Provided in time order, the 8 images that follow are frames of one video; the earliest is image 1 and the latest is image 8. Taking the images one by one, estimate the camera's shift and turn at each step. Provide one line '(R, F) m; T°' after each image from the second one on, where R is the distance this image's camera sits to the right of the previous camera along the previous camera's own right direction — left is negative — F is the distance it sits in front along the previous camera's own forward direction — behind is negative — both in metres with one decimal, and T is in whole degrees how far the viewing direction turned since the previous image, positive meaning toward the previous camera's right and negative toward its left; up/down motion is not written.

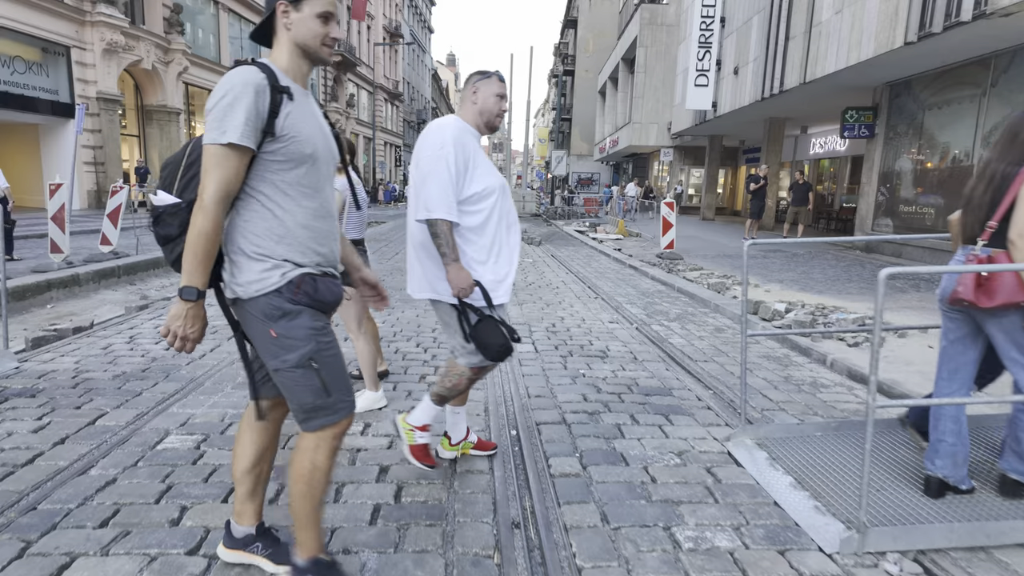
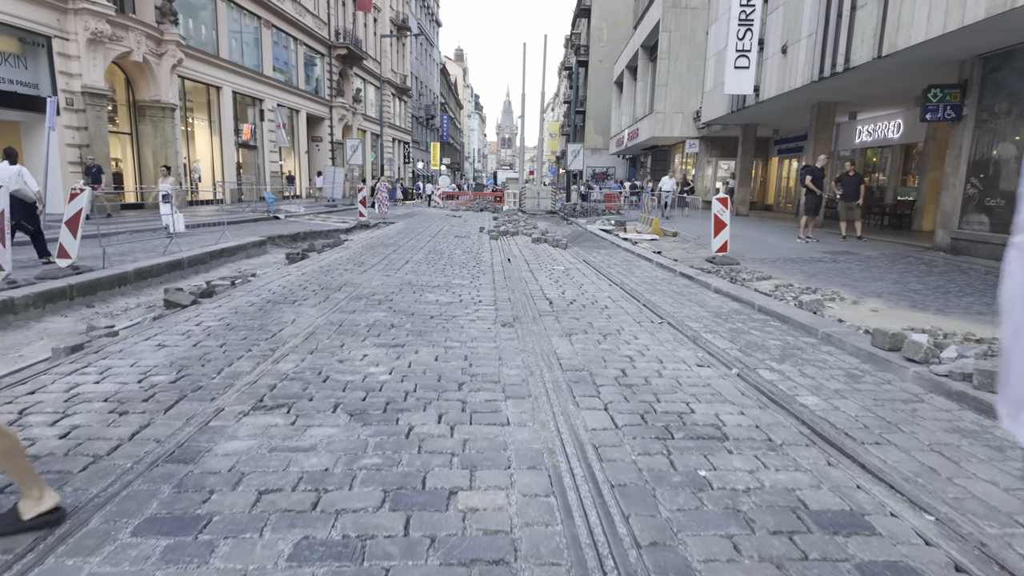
(-0.3, +1.7) m; -1°
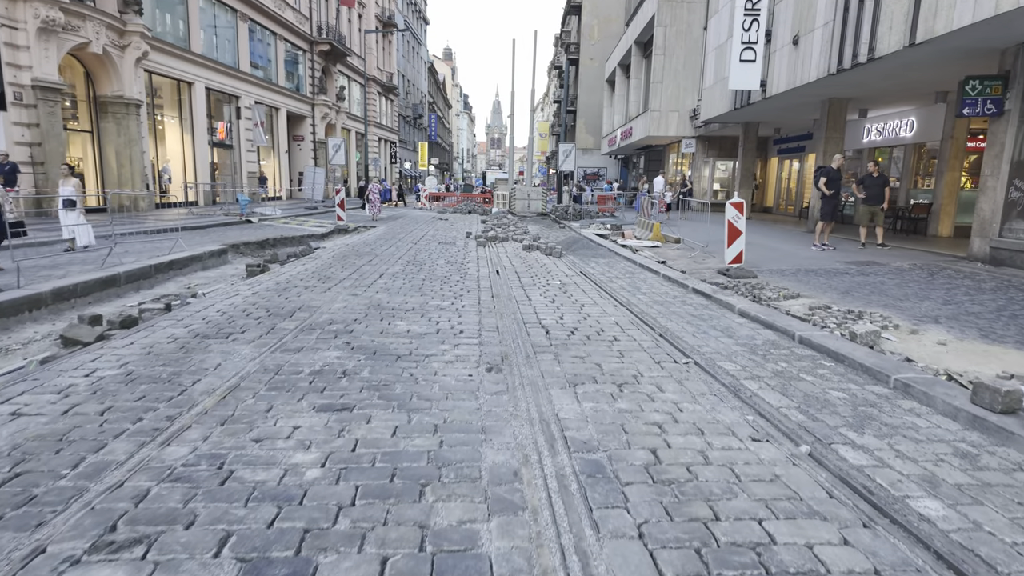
(0.0, +1.3) m; +1°
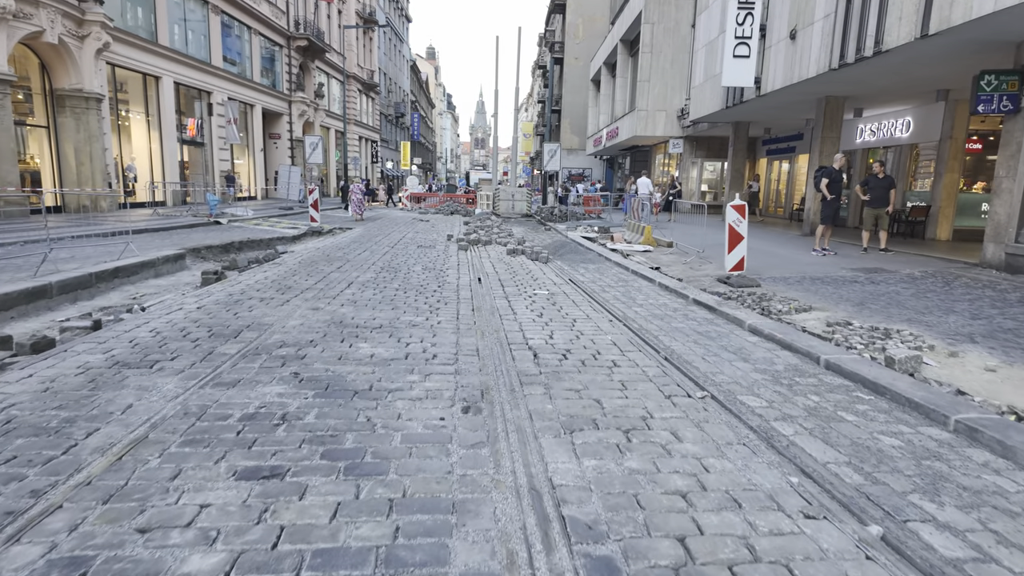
(0.0, +0.9) m; +2°
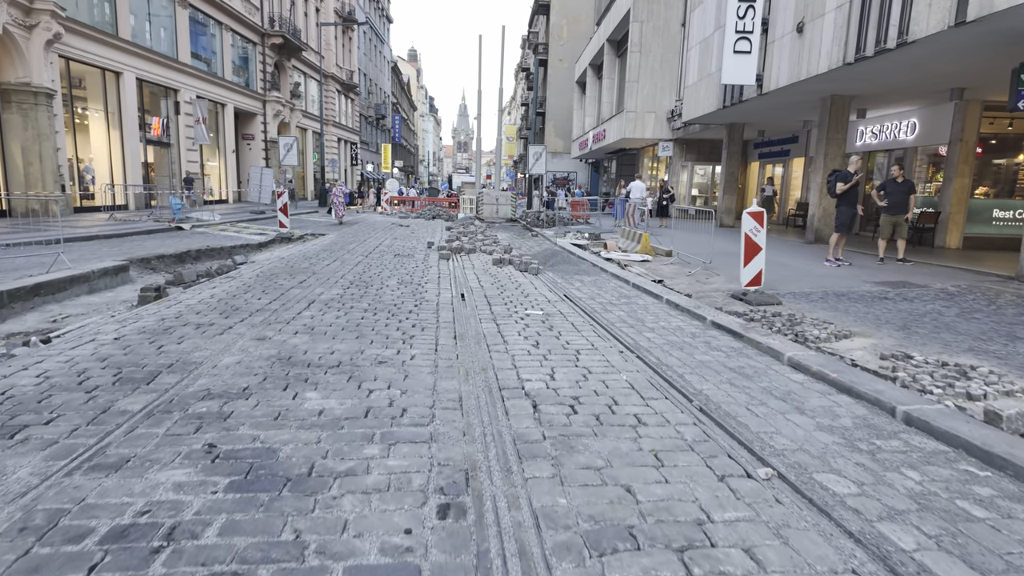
(-0.1, +1.2) m; +2°
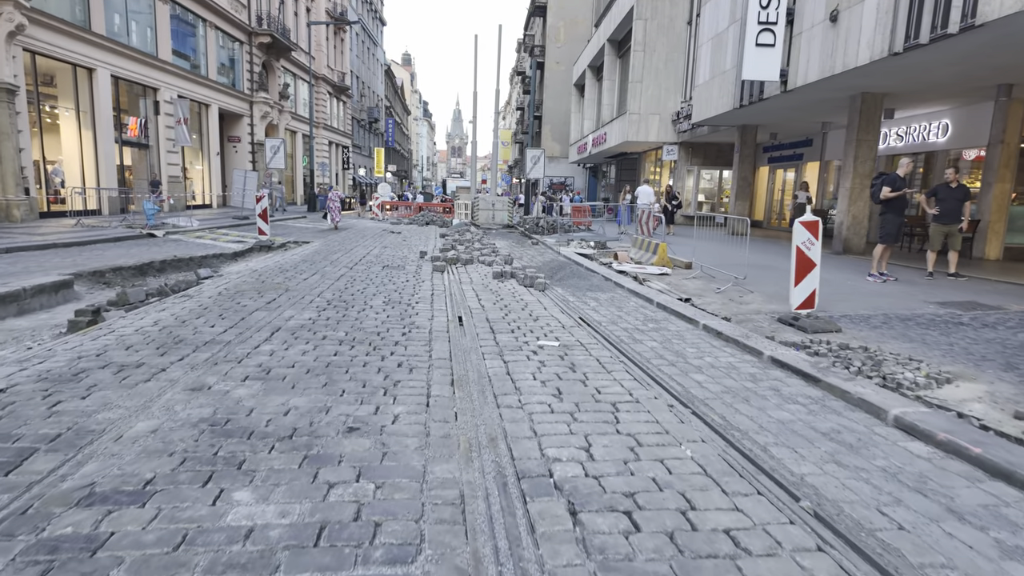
(-0.2, +1.3) m; +1°
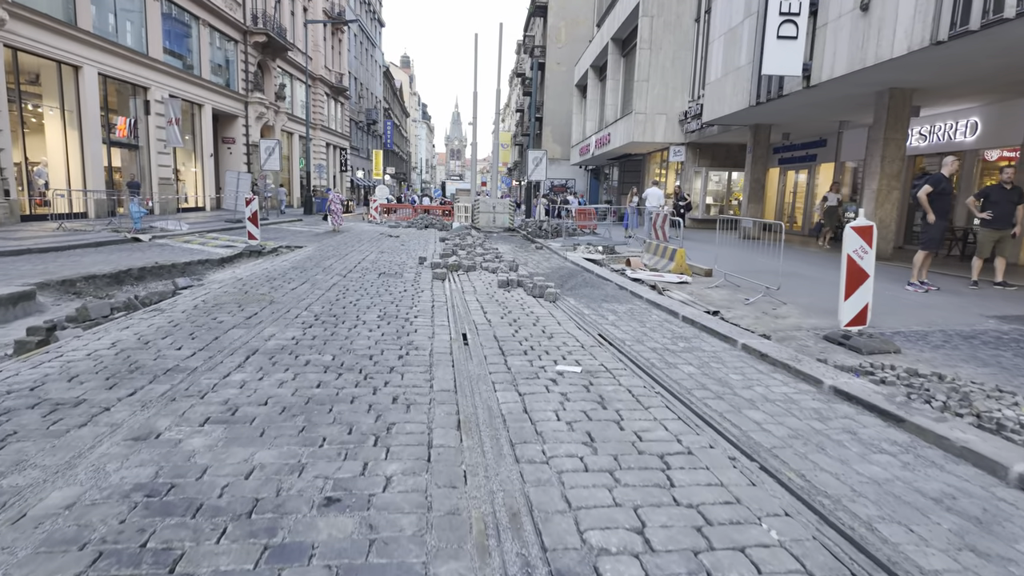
(-0.1, +0.8) m; 0°
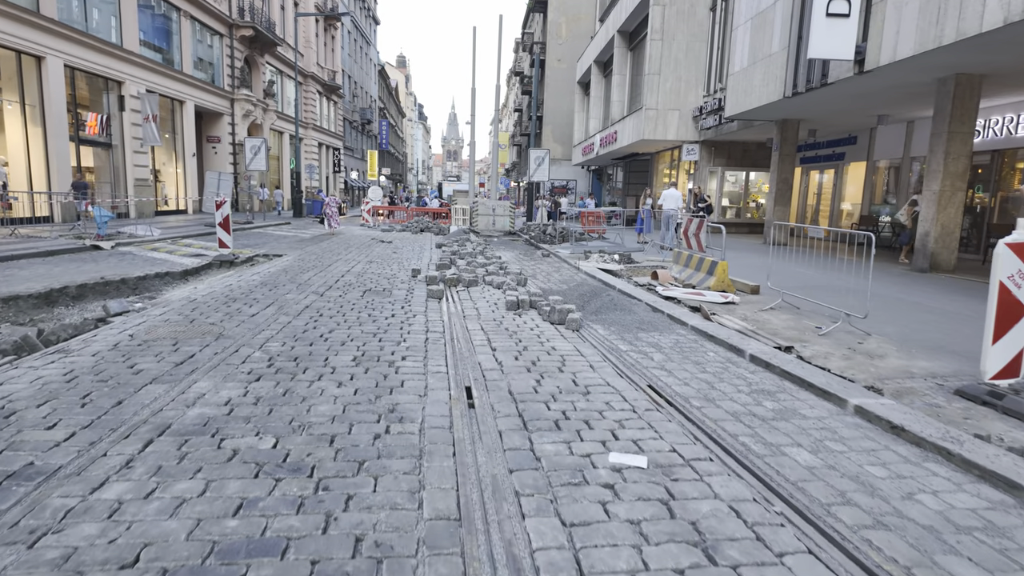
(-0.2, +1.7) m; 0°
